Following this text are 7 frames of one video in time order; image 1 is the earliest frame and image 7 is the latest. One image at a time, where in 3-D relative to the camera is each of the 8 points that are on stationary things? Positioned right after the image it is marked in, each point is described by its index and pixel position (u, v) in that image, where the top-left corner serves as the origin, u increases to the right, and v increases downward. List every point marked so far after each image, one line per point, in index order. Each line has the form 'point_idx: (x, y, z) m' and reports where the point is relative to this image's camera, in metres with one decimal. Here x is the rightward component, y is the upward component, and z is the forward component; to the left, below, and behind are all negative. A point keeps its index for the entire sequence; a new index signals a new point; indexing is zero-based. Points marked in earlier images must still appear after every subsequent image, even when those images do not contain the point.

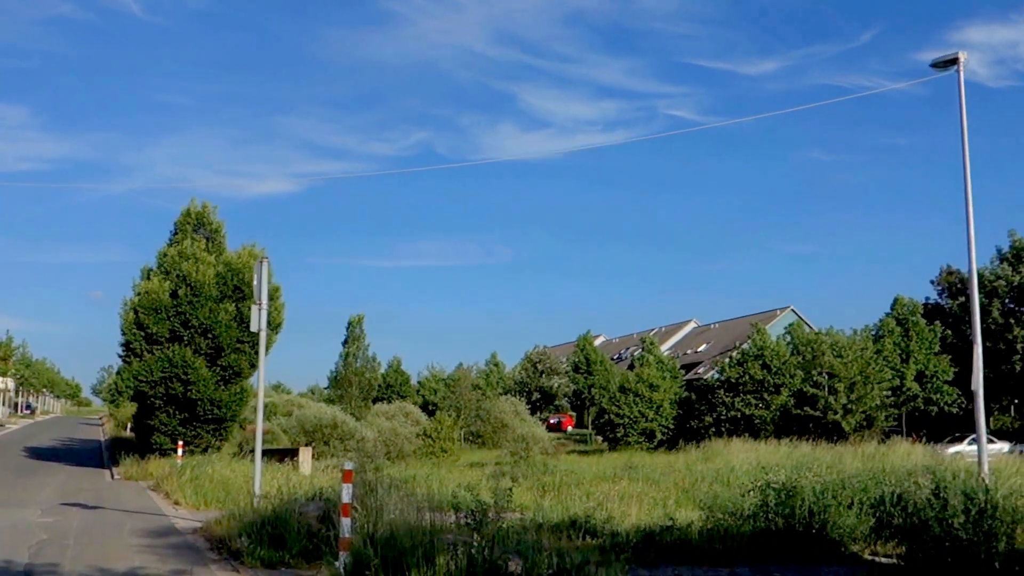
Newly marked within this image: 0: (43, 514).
0: (-7.4, -3.6, +15.5) m
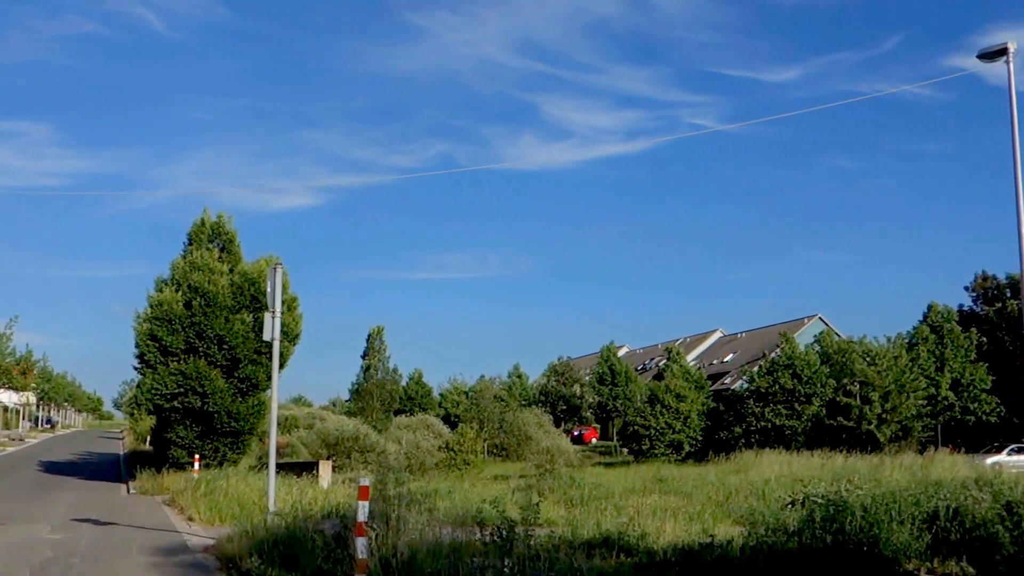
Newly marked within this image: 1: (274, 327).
0: (-7.0, -3.7, +14.9) m
1: (-3.2, -0.5, +13.5) m
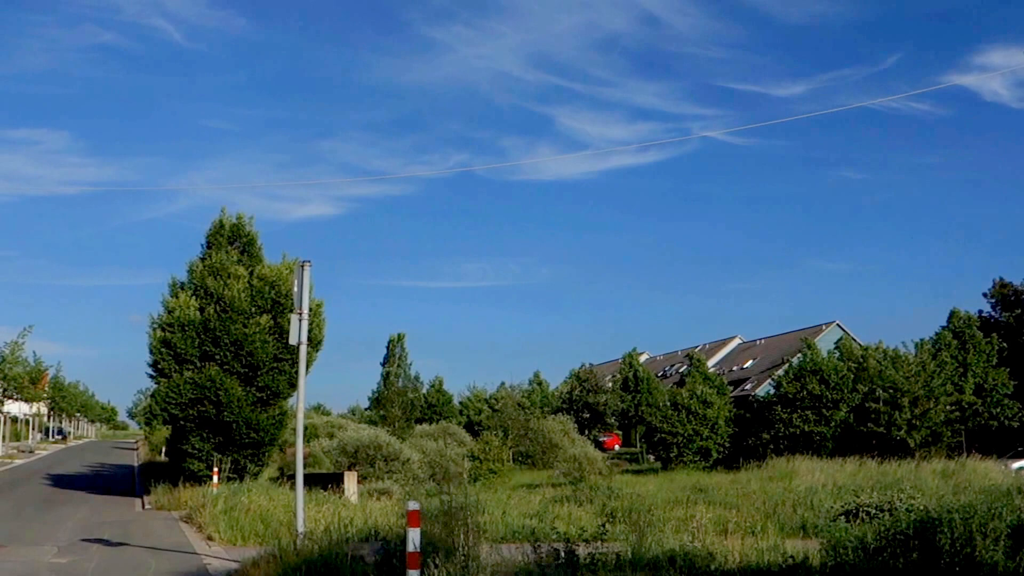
0: (-6.4, -3.8, +14.0) m
1: (-2.6, -0.5, +12.6) m
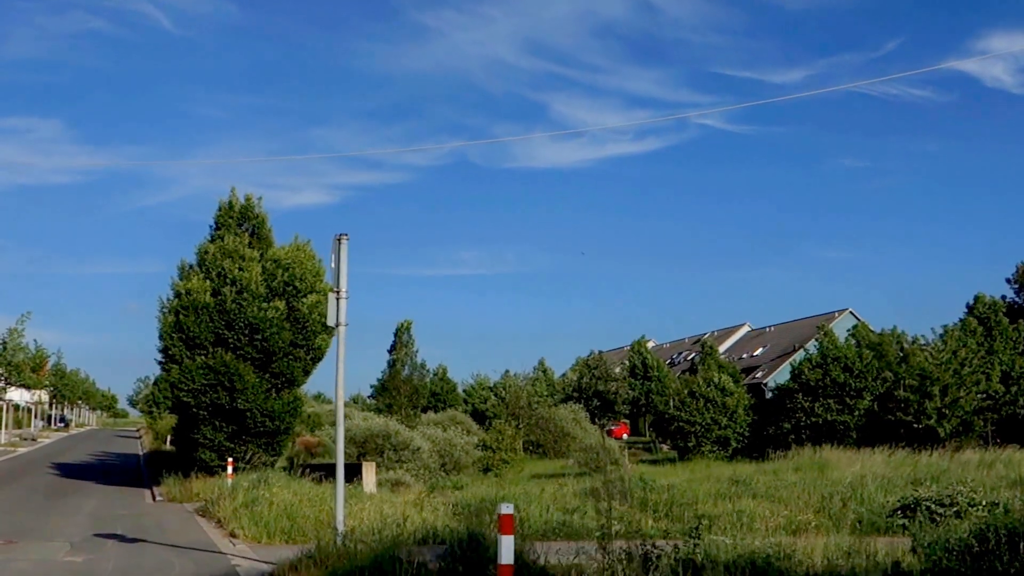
0: (-5.8, -3.5, +13.2) m
1: (-2.0, -0.3, +11.7) m
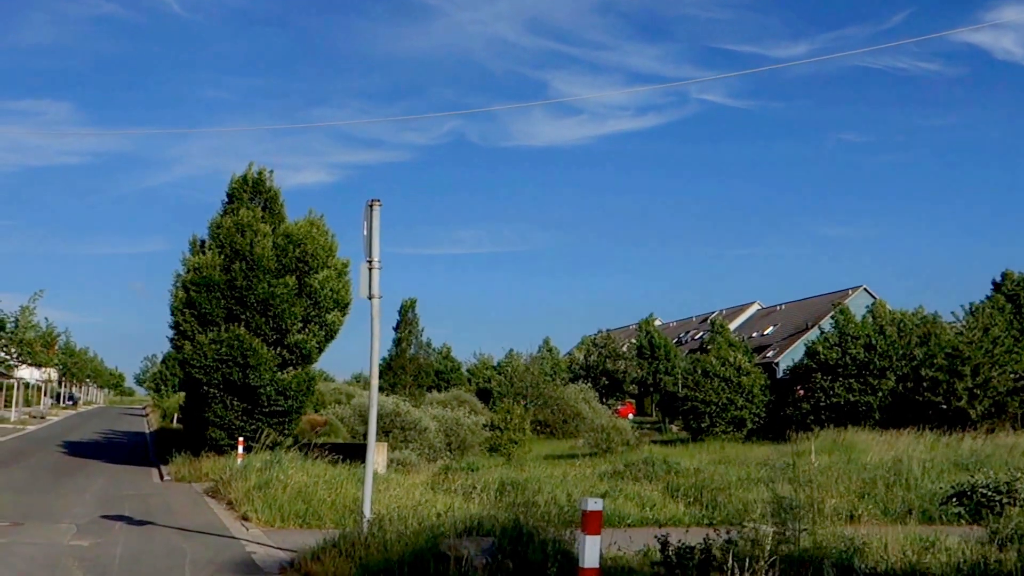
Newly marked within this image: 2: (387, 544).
0: (-5.5, -3.1, +12.4) m
1: (-1.6, +0.1, +10.8) m
2: (-1.0, -2.0, +7.8) m
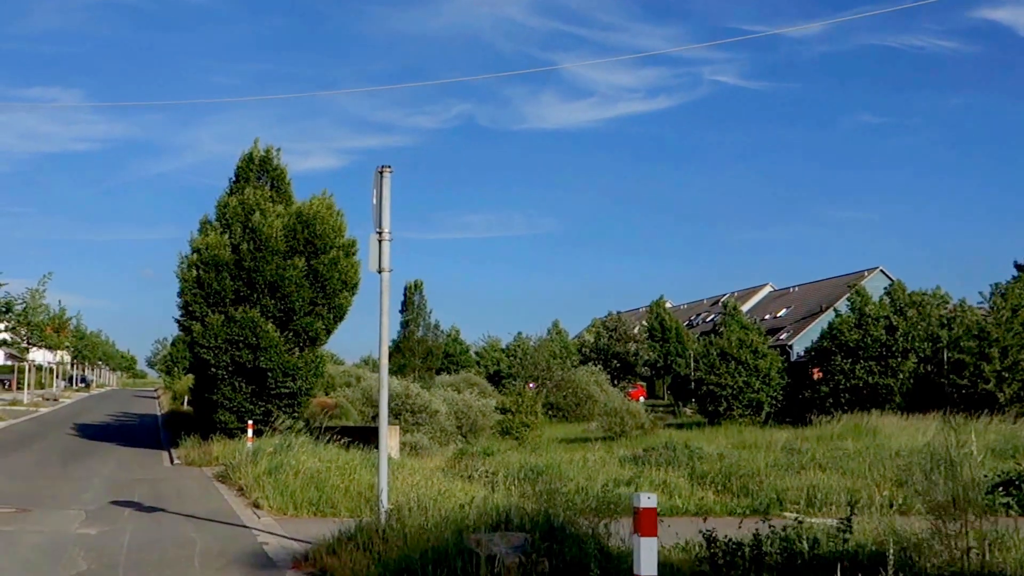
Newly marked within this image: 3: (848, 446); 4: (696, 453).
0: (-5.2, -2.8, +11.9) m
1: (-1.4, +0.3, +10.2) m
2: (-0.8, -1.8, +7.2) m
3: (+6.6, -3.1, +19.3) m
4: (+3.6, -3.2, +18.9) m
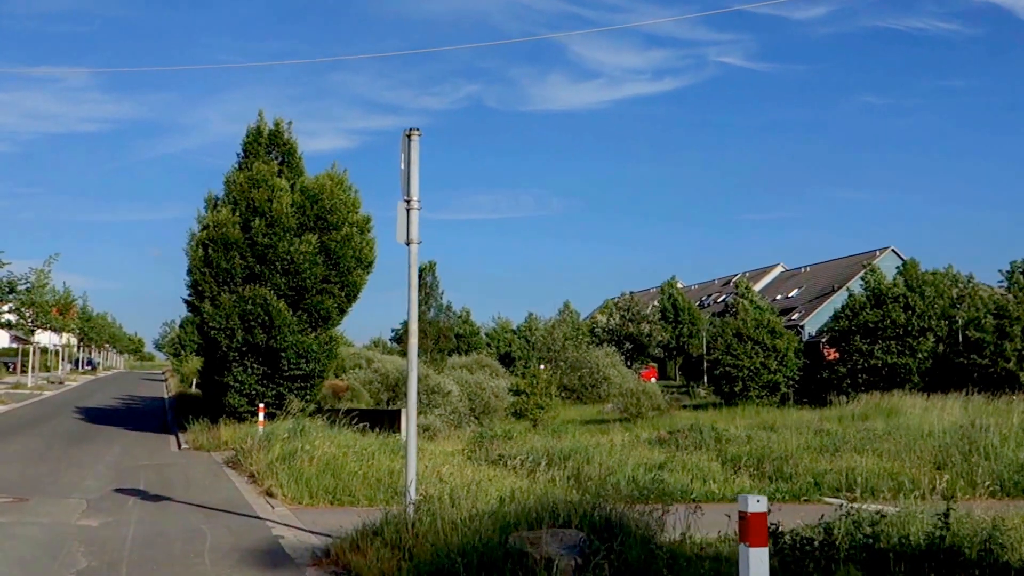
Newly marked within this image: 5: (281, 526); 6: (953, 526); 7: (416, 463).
0: (-4.9, -2.6, +11.3) m
1: (-1.1, +0.6, +9.6) m
2: (-0.5, -1.6, +6.6) m
3: (+7.0, -2.6, +18.6) m
4: (+4.0, -2.8, +18.3) m
5: (-2.3, -2.3, +9.7) m
6: (+3.4, -1.8, +7.3) m
7: (-0.9, -1.5, +8.2) m
